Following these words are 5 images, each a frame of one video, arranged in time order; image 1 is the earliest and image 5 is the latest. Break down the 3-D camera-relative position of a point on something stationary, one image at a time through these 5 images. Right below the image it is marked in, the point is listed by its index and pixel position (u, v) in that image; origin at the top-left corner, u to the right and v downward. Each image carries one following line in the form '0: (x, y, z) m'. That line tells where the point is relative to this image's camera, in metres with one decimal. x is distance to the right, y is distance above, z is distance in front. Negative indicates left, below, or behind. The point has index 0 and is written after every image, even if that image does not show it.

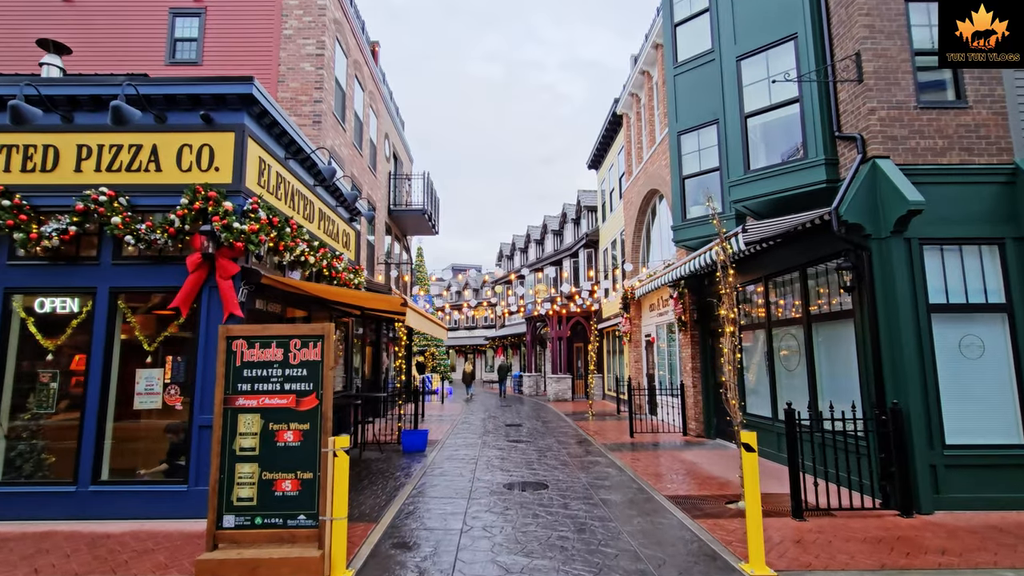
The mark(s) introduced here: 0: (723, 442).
0: (+4.6, -3.4, +11.0) m
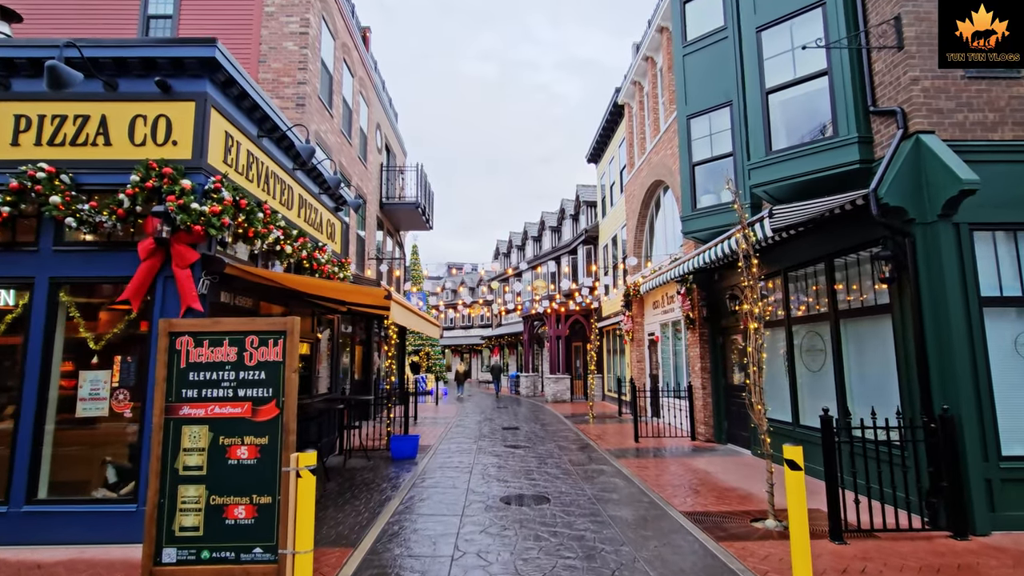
0: (+4.6, -3.3, +10.3) m
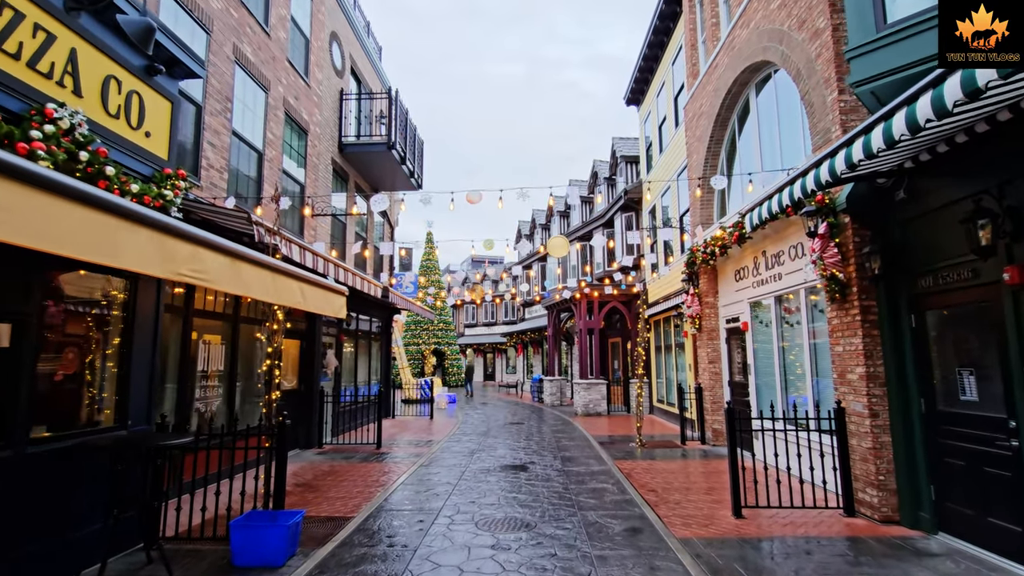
0: (+4.3, -2.5, +4.8) m
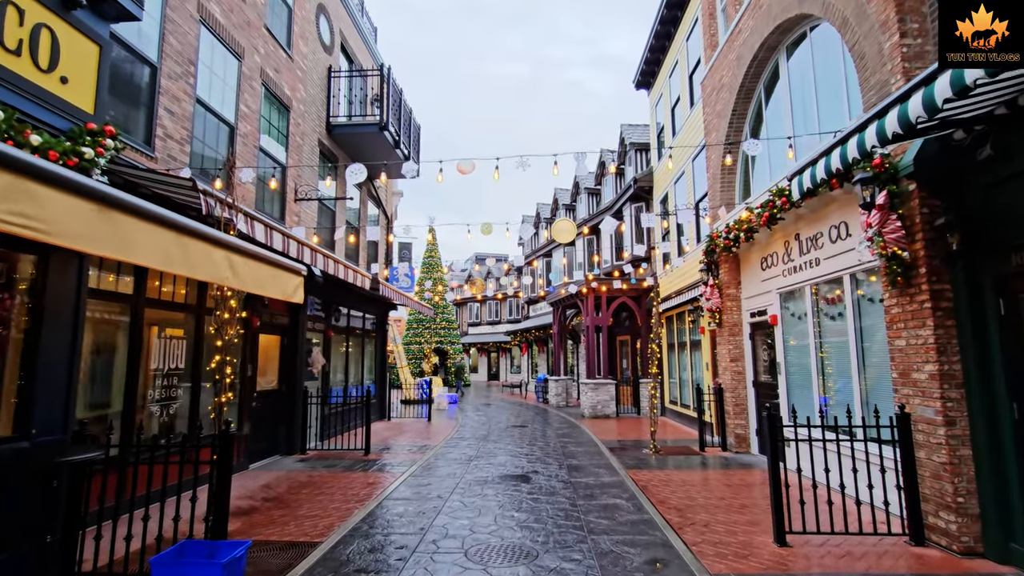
0: (+4.3, -2.3, +3.7) m
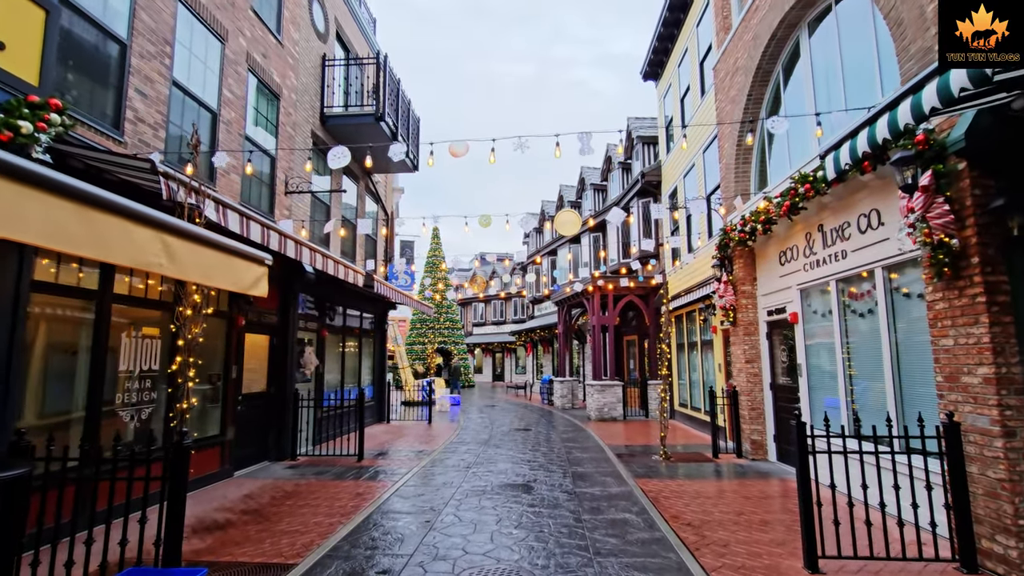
0: (+4.2, -2.2, +3.1) m
